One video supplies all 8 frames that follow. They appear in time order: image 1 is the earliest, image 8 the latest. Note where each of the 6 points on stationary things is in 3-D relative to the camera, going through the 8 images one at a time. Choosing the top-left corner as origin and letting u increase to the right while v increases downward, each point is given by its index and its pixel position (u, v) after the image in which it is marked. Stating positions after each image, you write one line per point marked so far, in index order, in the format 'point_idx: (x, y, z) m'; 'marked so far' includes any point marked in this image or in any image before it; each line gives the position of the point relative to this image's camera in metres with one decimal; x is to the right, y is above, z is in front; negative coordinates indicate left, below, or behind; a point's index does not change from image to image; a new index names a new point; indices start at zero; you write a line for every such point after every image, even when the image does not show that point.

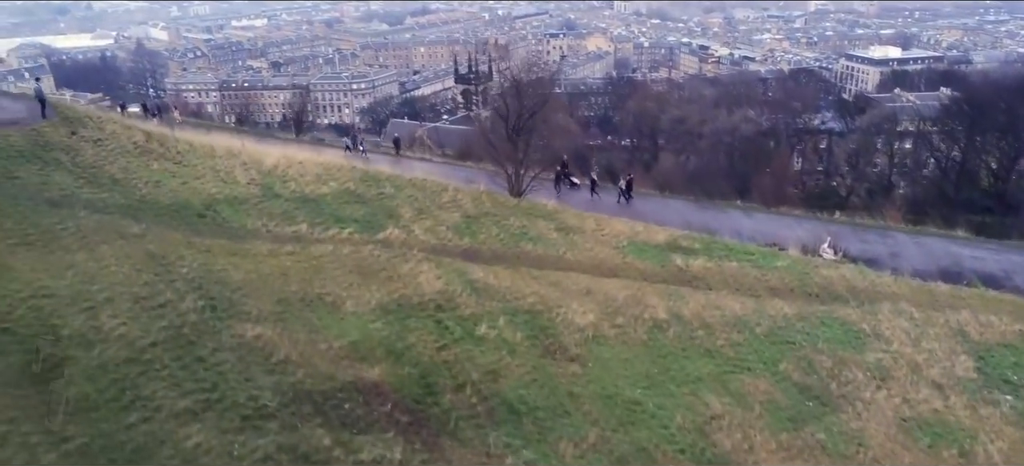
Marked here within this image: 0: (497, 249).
0: (-0.1, -0.1, +6.0) m
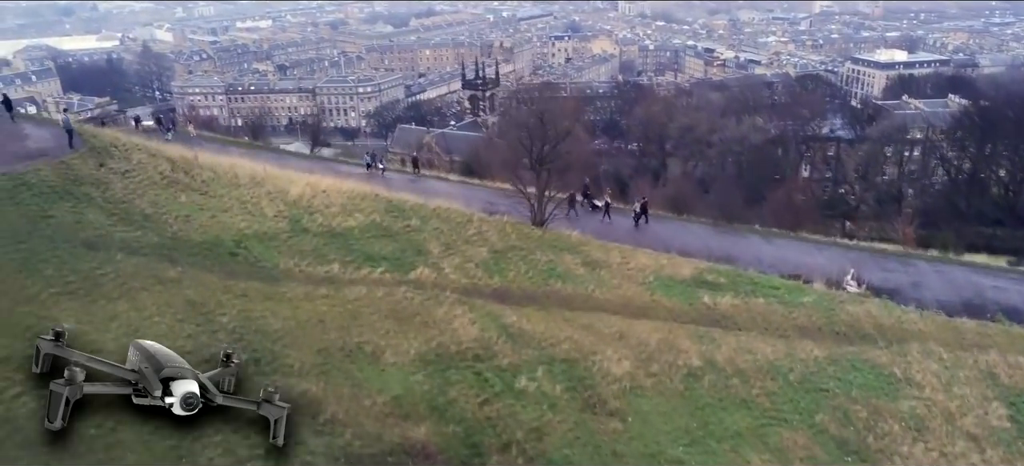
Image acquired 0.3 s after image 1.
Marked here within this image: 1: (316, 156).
0: (+0.1, -0.4, +6.0) m
1: (-3.6, +1.4, +14.5) m
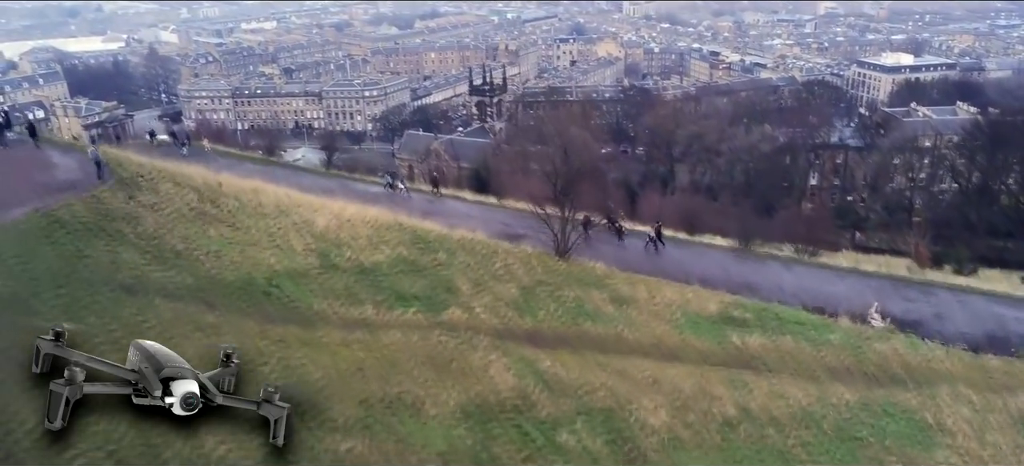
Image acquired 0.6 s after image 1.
0: (+0.4, -0.7, +6.1) m
1: (-3.3, +1.1, +14.6) m
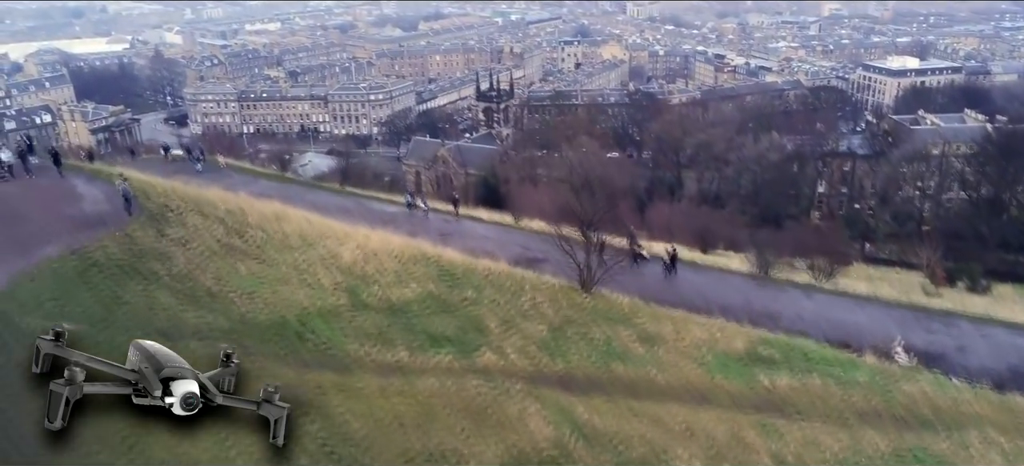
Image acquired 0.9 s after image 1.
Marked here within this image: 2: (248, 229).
0: (+0.6, -1.1, +6.1) m
1: (-3.1, +0.8, +14.7) m
2: (-2.8, 0.0, +8.4) m
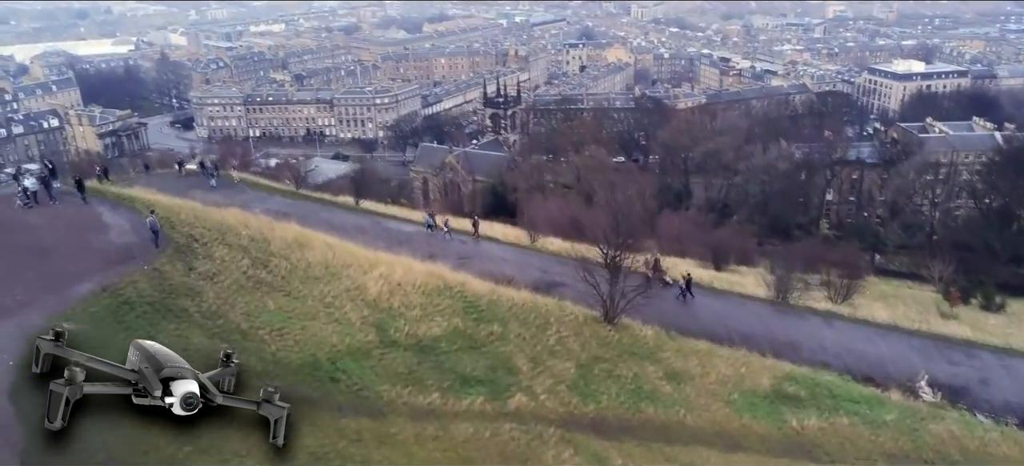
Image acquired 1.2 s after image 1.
0: (+0.9, -1.4, +6.2) m
1: (-2.8, +0.4, +14.7) m
2: (-2.5, -0.3, +8.4) m
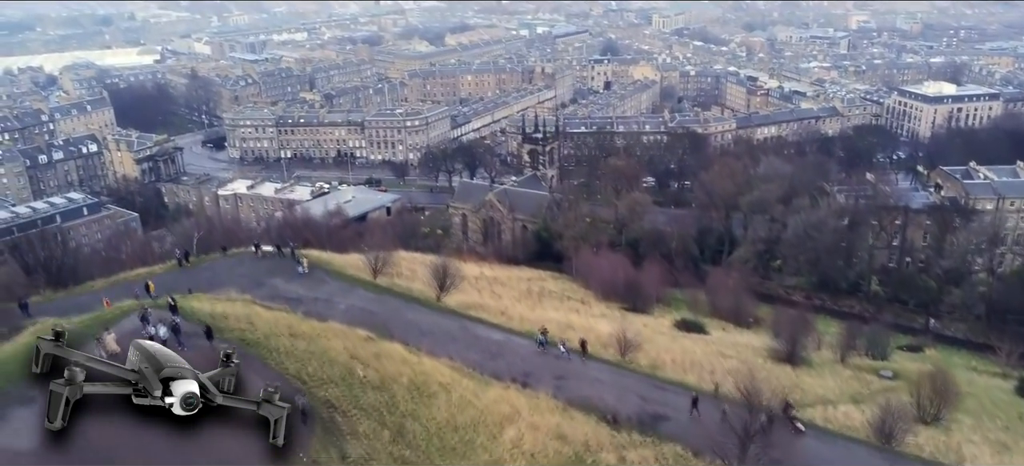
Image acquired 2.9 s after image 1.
0: (+2.2, -3.3, +6.4) m
1: (-1.3, -1.4, +15.0) m
2: (-1.1, -2.1, +8.7) m
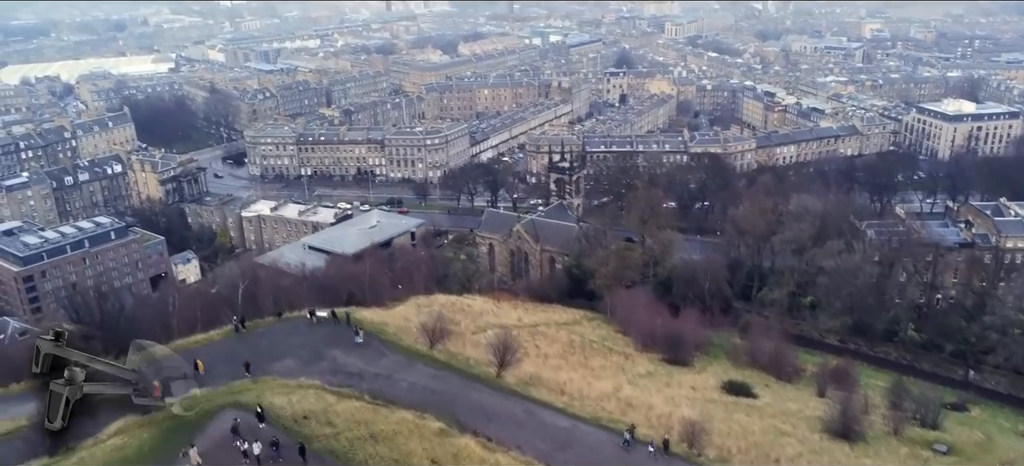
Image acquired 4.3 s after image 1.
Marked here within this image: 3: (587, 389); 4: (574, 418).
0: (+3.3, -4.8, +6.5) m
1: (-0.1, -2.9, +15.1) m
2: (0.0, -3.6, +8.8) m
3: (+1.6, -3.2, +16.2) m
4: (+1.0, -3.3, +14.2) m
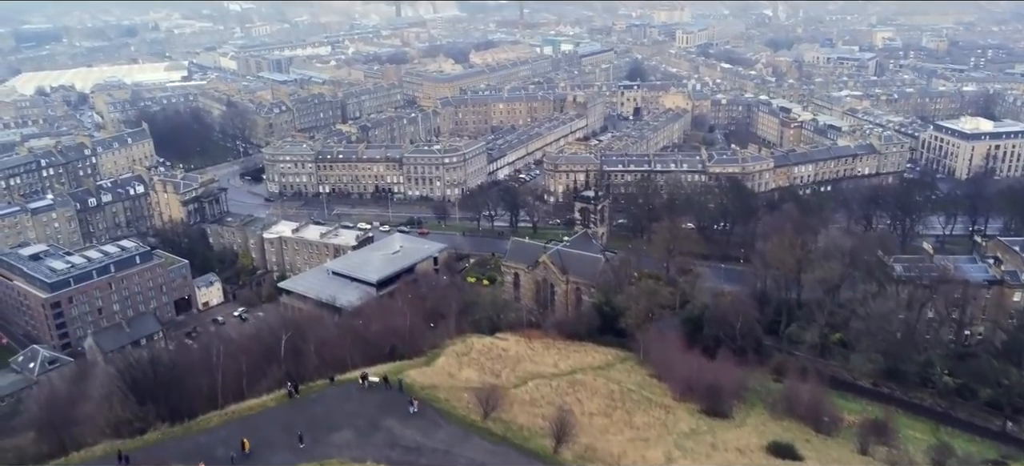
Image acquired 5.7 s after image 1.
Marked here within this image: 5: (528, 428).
0: (+4.4, -6.3, +6.6) m
1: (+1.0, -4.4, +15.2) m
2: (+1.1, -5.2, +9.0) m
3: (+2.7, -4.8, +16.4) m
4: (+2.2, -4.8, +14.4) m
5: (+0.3, -4.2, +17.0) m
